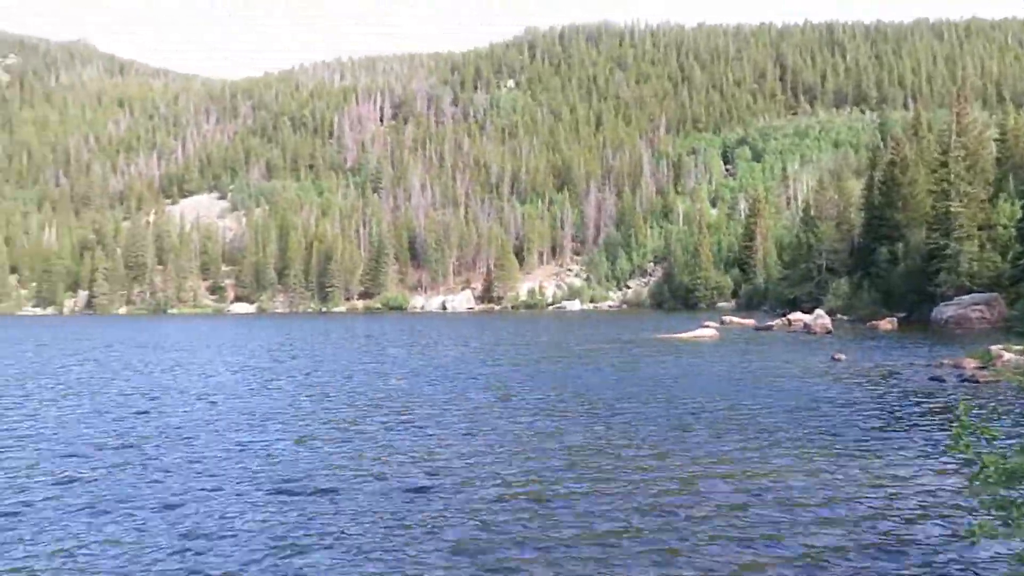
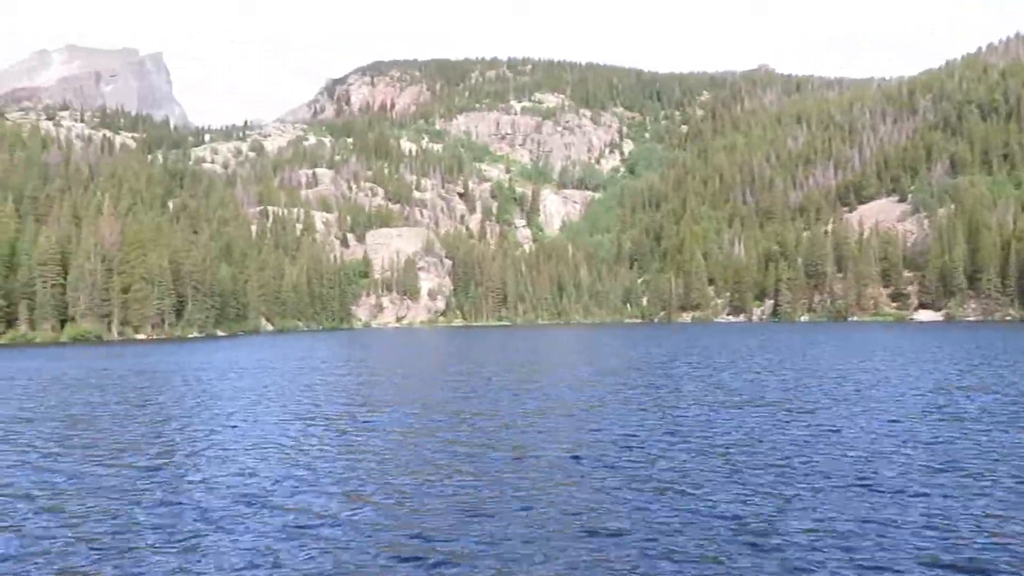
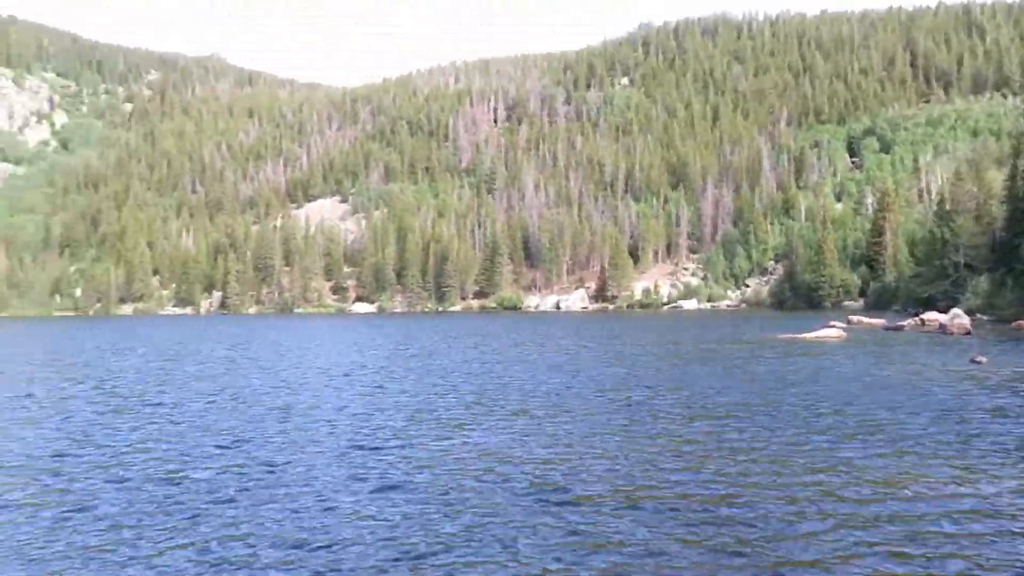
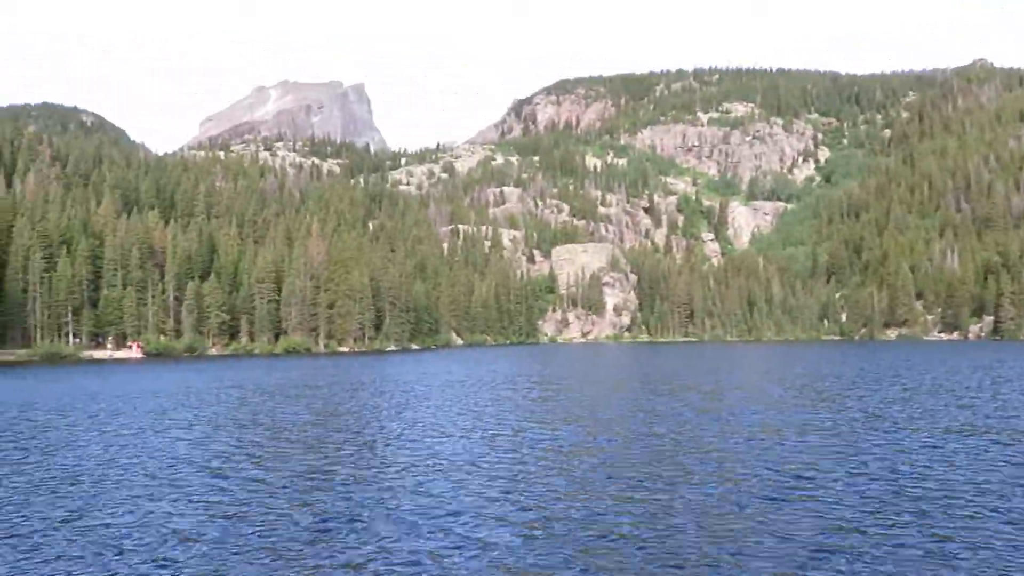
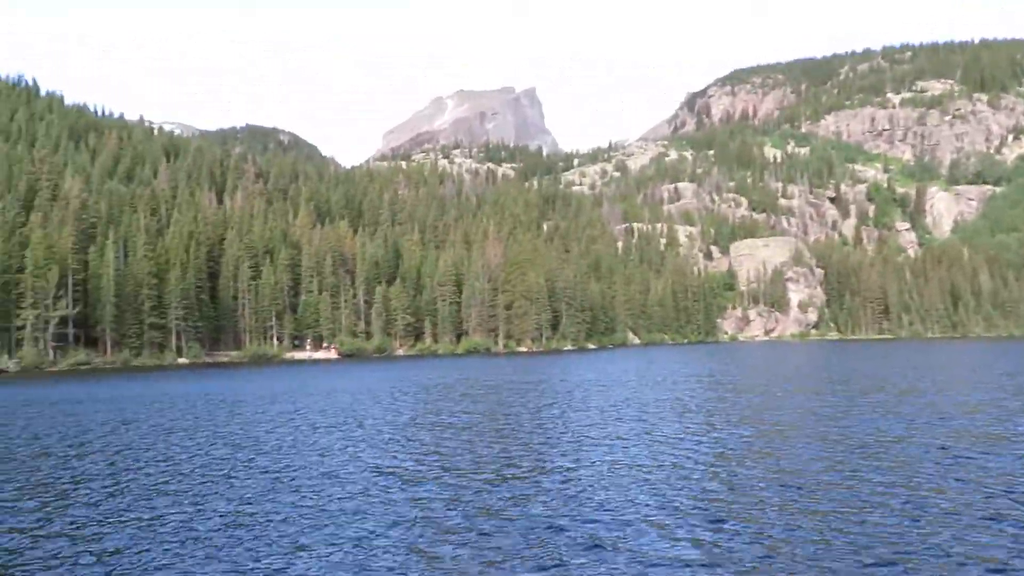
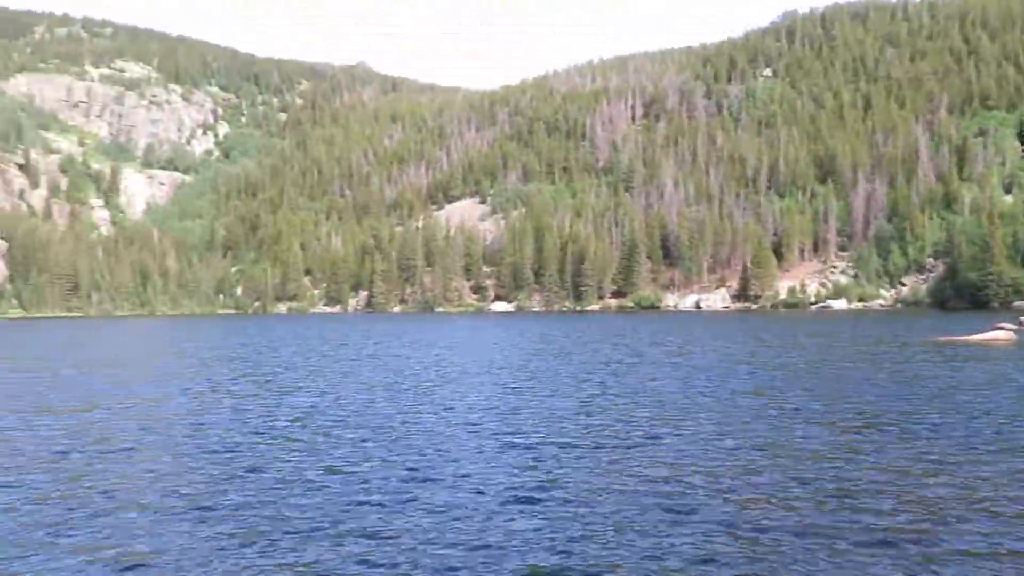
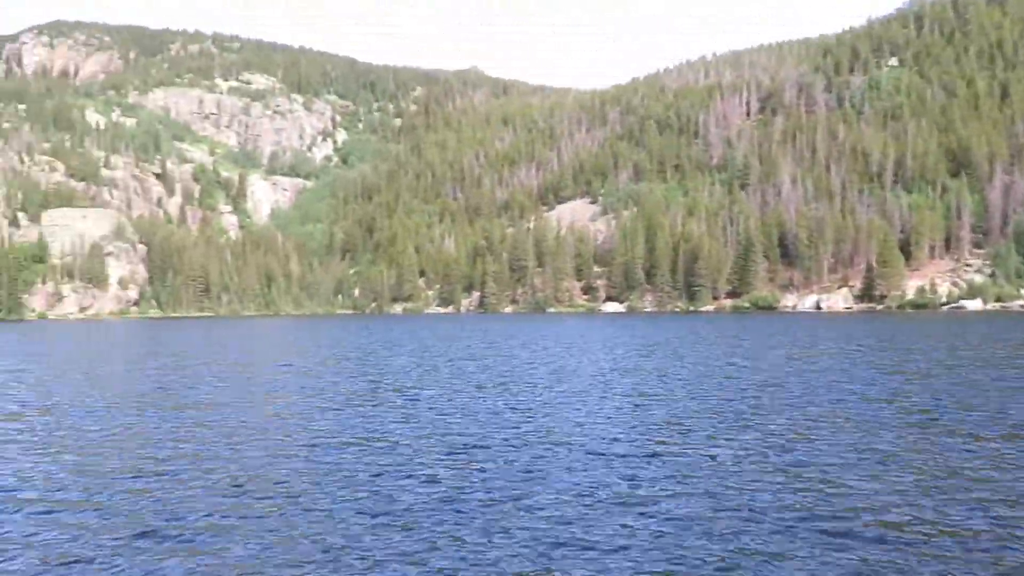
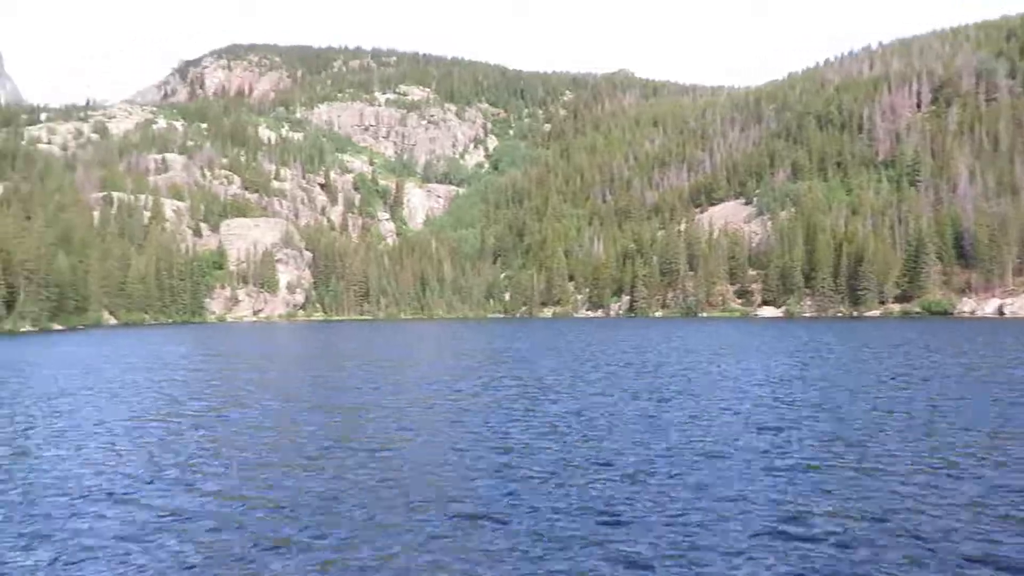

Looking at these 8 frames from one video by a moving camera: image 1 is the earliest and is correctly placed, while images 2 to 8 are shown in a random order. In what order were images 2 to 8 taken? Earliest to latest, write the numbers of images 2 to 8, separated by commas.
3, 6, 7, 8, 2, 4, 5
